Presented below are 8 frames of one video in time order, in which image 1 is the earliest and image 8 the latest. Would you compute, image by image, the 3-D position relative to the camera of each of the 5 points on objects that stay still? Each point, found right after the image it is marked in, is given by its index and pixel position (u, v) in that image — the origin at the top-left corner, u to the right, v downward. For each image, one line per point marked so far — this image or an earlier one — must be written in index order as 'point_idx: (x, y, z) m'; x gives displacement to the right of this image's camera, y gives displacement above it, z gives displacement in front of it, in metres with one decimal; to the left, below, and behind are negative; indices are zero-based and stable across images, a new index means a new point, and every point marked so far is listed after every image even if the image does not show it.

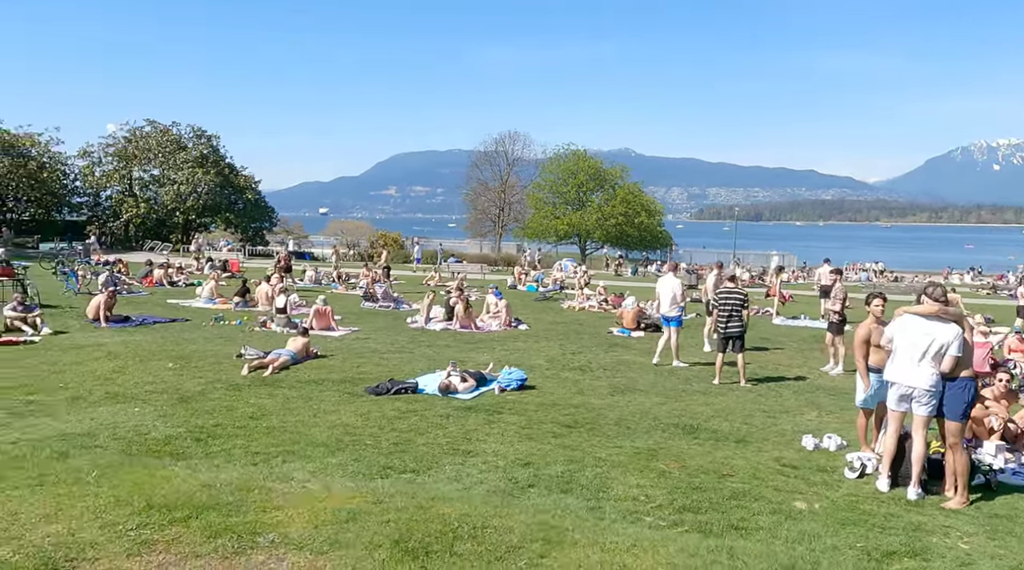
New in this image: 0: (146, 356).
0: (-6.1, -1.2, +16.7) m
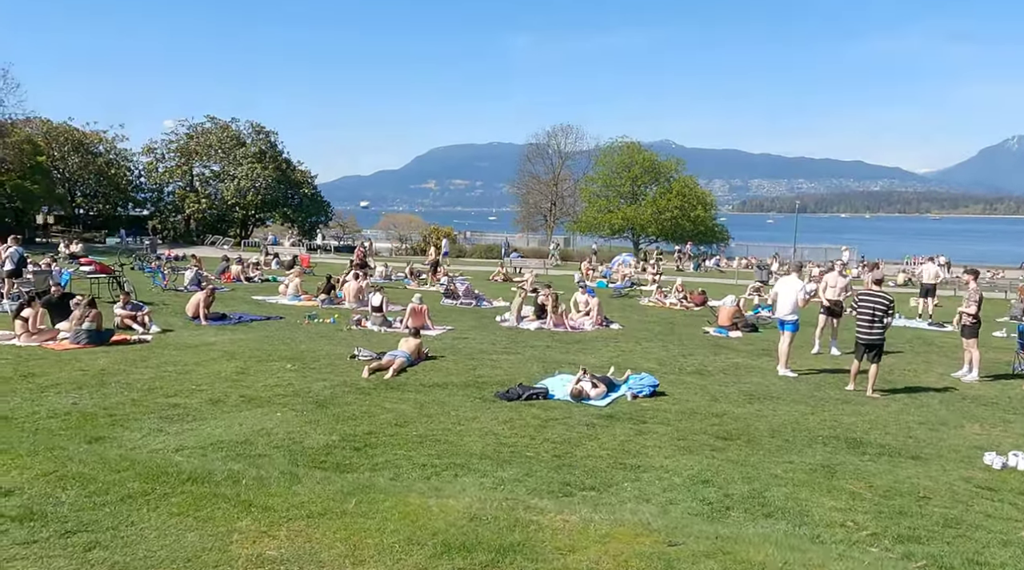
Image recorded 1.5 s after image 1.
0: (-4.1, -1.2, +16.2) m
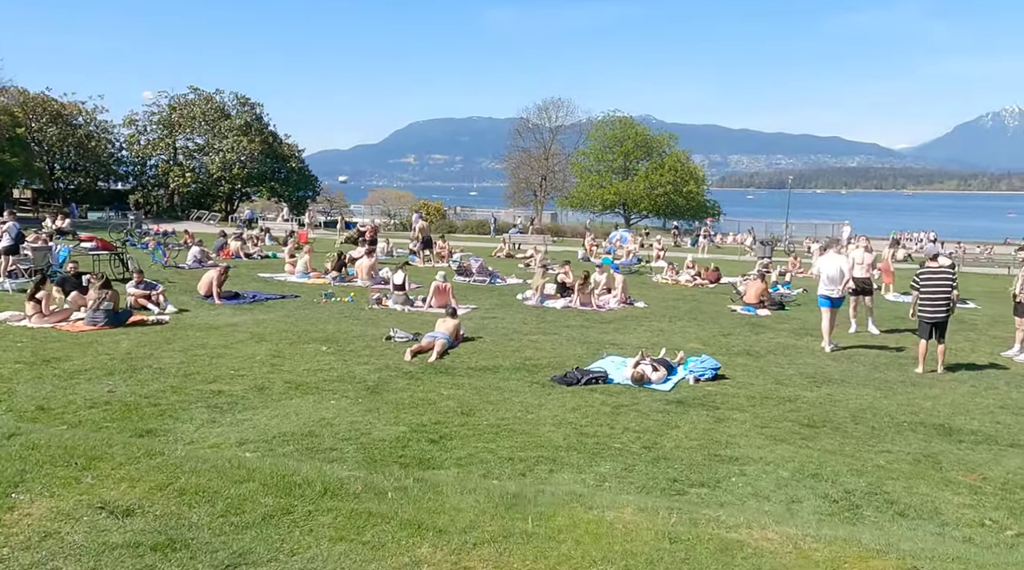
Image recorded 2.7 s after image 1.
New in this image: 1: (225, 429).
0: (-3.4, -0.9, +15.3) m
1: (-2.7, -1.4, +9.7) m
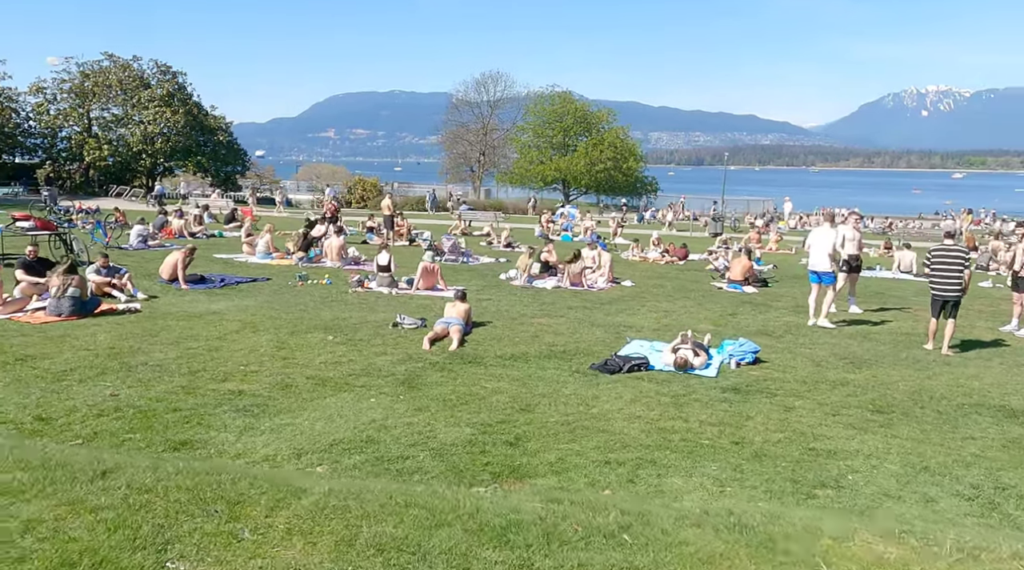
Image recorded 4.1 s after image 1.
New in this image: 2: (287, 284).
0: (-3.1, -0.6, +14.0) m
1: (-1.9, -1.3, +8.4) m
2: (-4.5, 0.0, +19.9) m
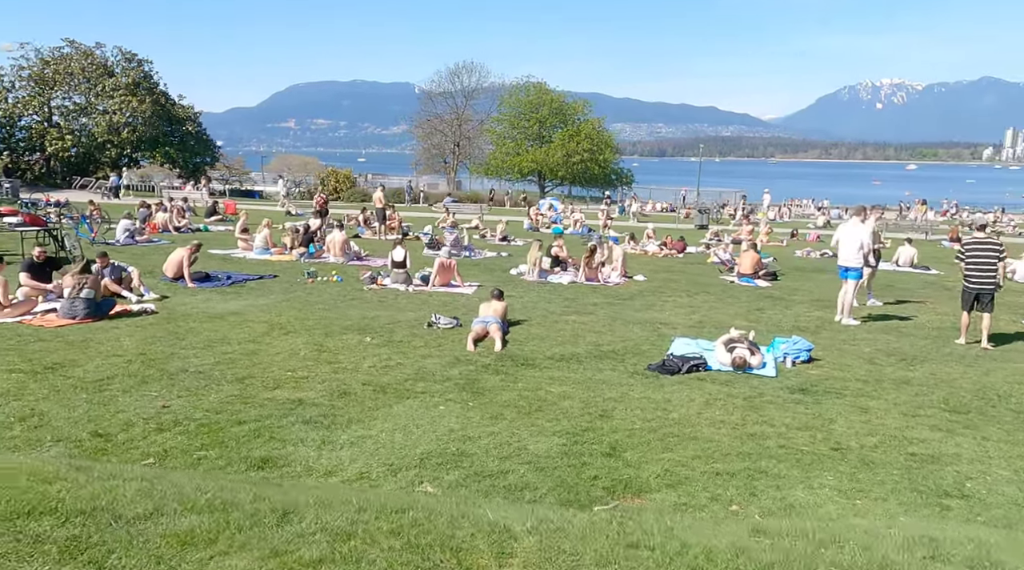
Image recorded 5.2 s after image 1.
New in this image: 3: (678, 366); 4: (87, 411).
0: (-2.6, -0.6, +13.3) m
1: (-1.1, -1.3, +7.9) m
2: (-4.2, +0.1, +19.2) m
3: (+1.9, -1.0, +11.6) m
4: (-3.8, -1.1, +8.9) m
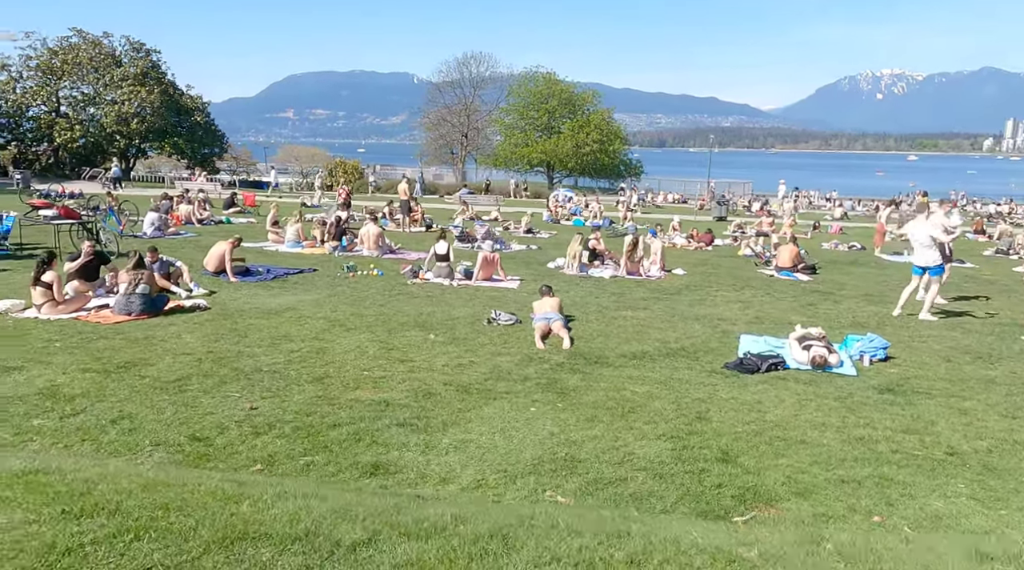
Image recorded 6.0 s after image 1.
0: (-1.7, -0.6, +13.0) m
1: (-0.2, -1.3, +7.6) m
2: (-3.3, +0.2, +18.9) m
3: (+2.8, -0.9, +11.3) m
4: (-2.9, -1.1, +8.6) m
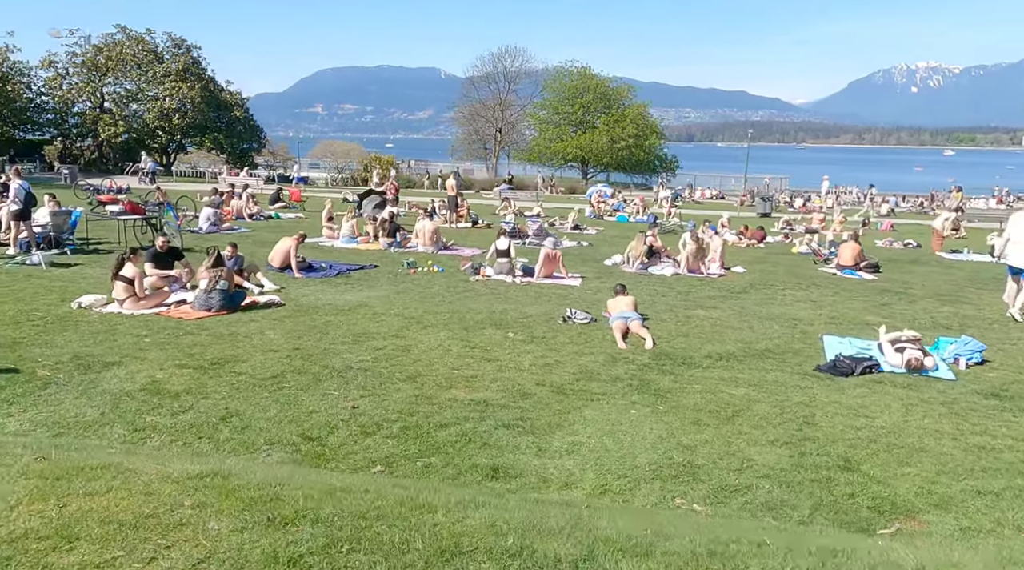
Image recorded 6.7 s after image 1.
0: (-0.7, -0.5, +12.9) m
1: (+0.7, -1.3, +7.4) m
2: (-2.1, +0.3, +18.8) m
3: (+3.8, -0.9, +11.1) m
4: (-2.0, -1.1, +8.6) m
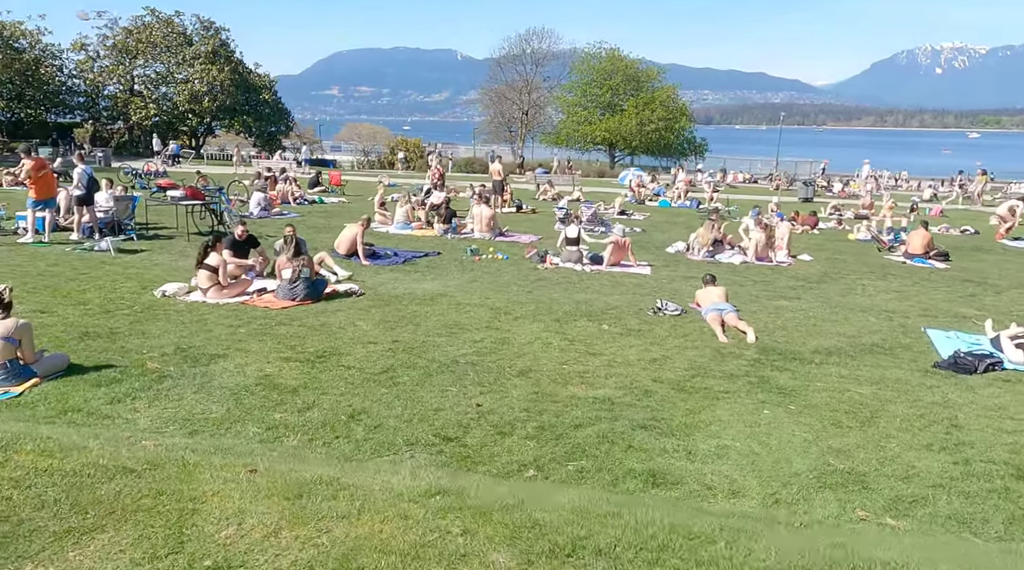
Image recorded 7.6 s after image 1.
0: (+0.5, -0.4, +12.5) m
1: (+1.8, -1.3, +7.0) m
2: (-0.8, +0.5, +18.5) m
3: (+5.0, -0.8, +10.7) m
4: (-0.9, -1.0, +8.2) m
